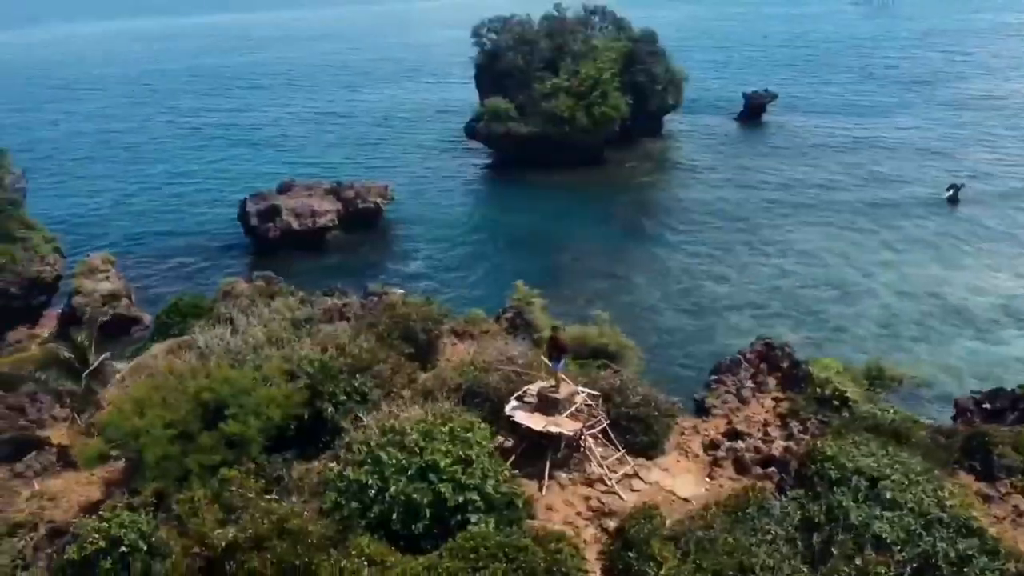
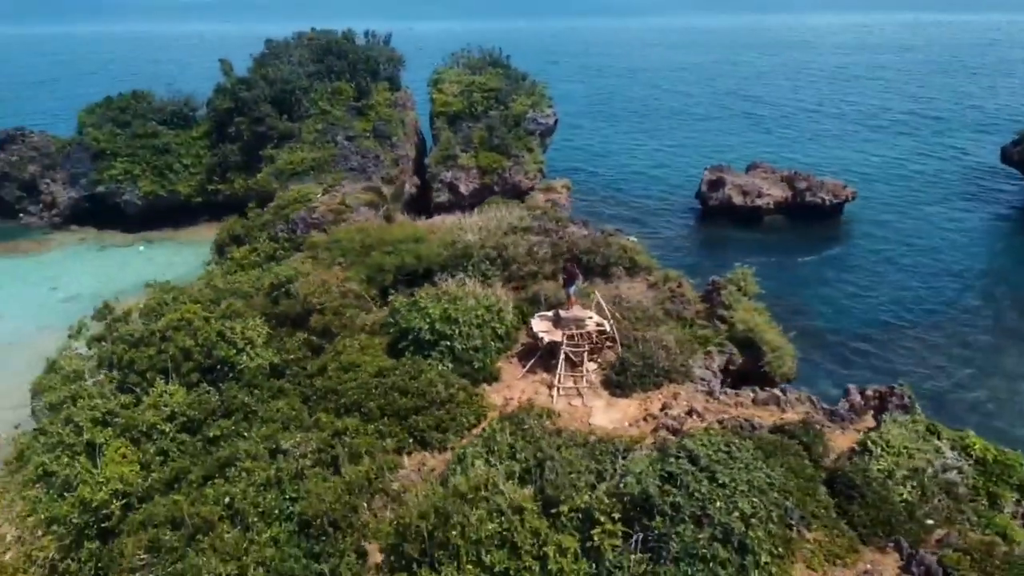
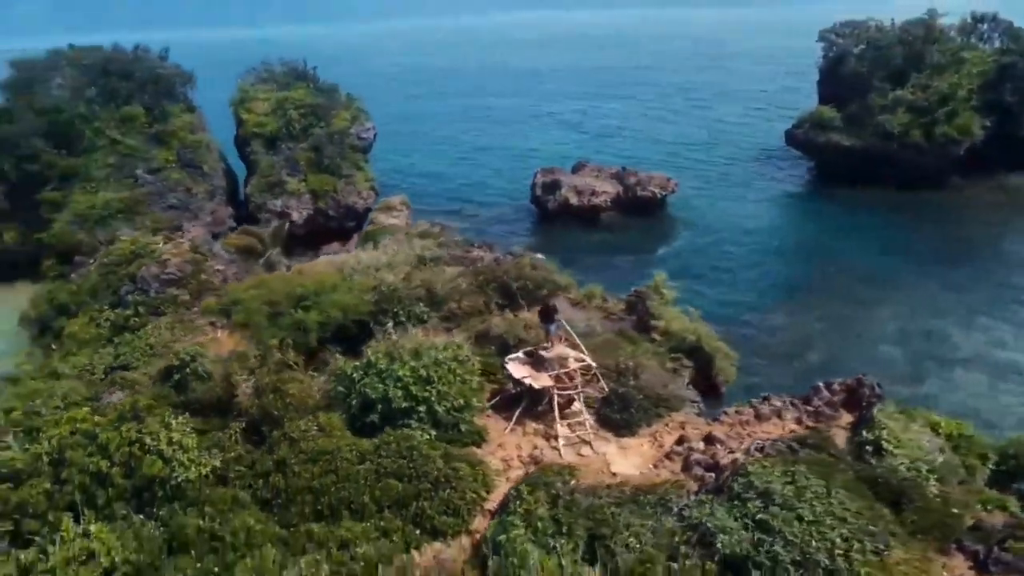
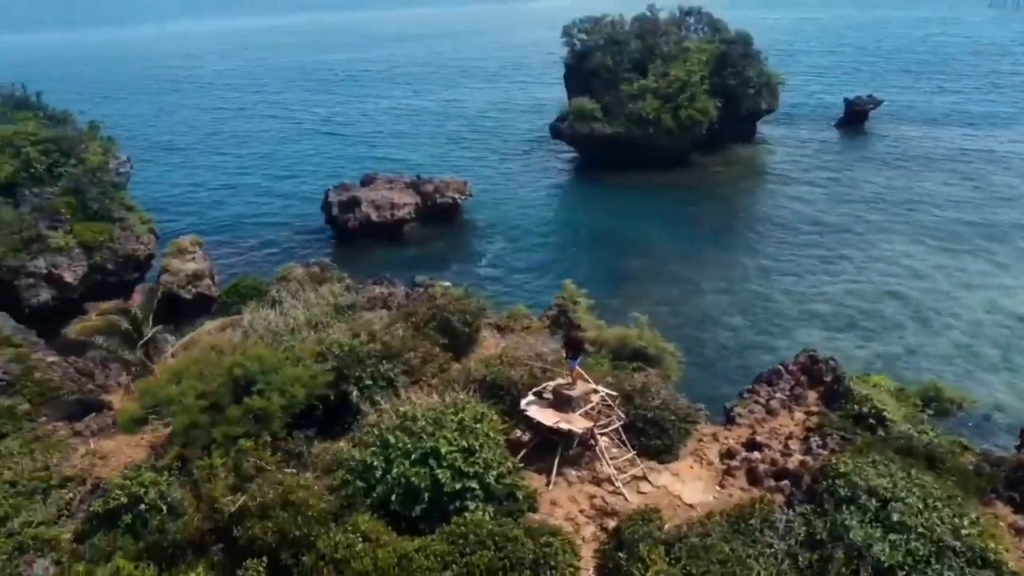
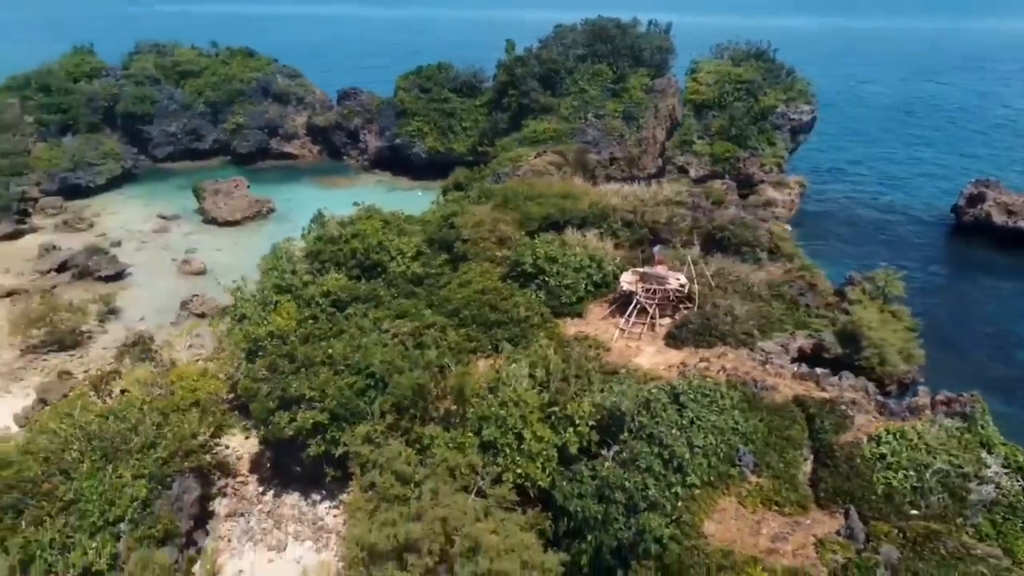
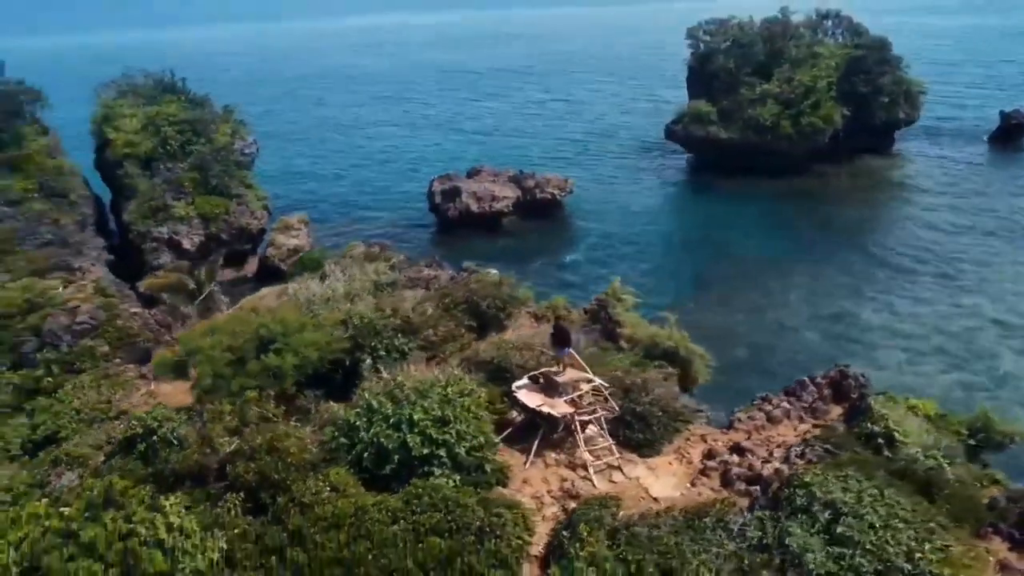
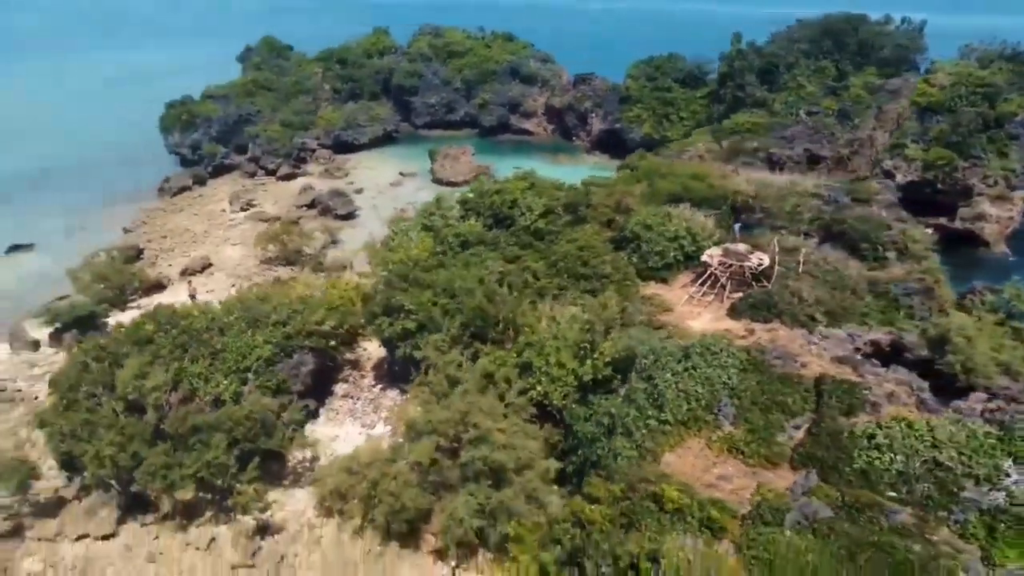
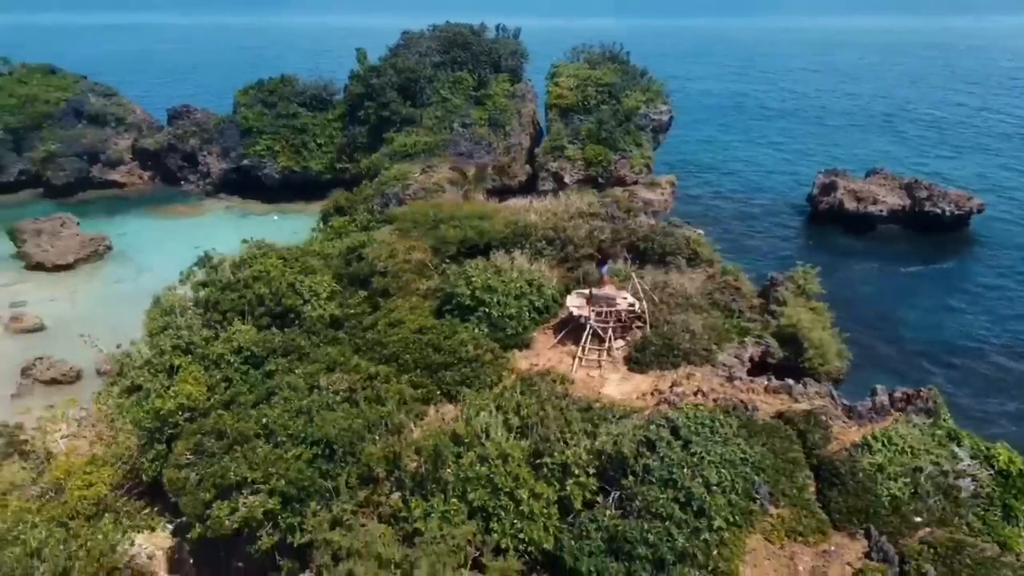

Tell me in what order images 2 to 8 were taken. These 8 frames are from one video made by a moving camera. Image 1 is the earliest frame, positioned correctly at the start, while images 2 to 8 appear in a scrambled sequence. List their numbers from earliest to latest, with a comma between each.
4, 6, 3, 2, 8, 5, 7
